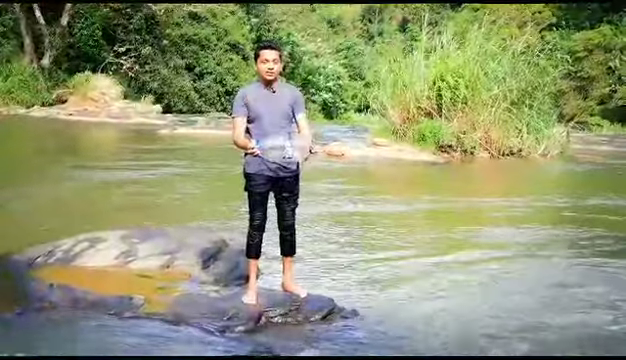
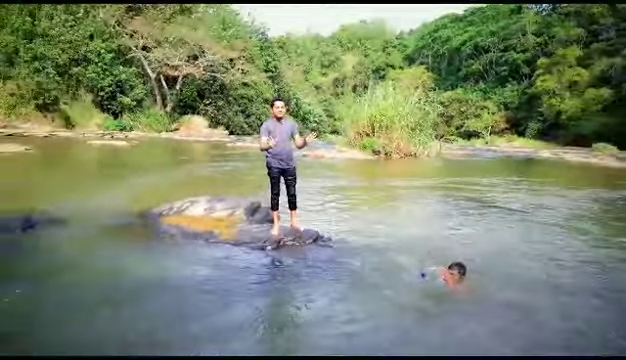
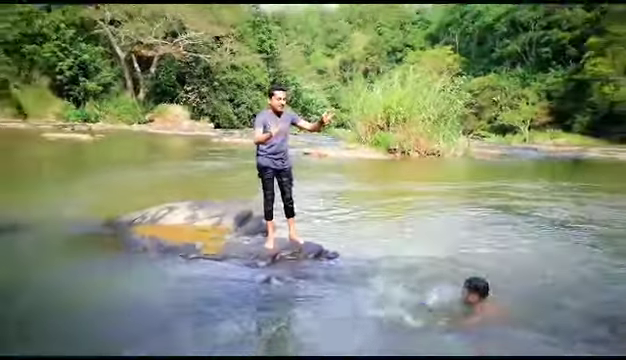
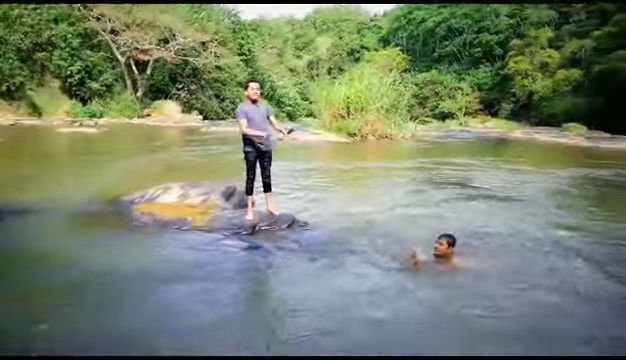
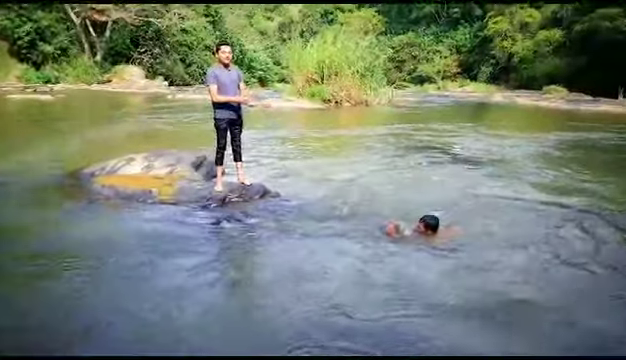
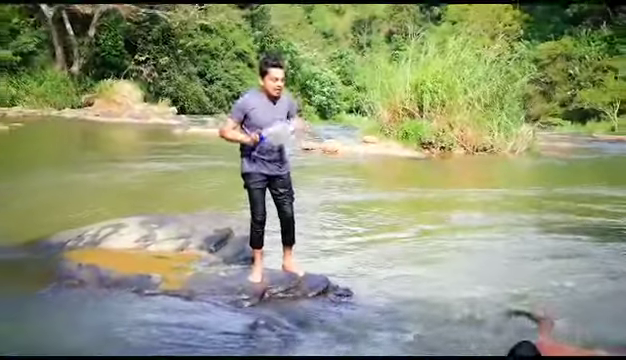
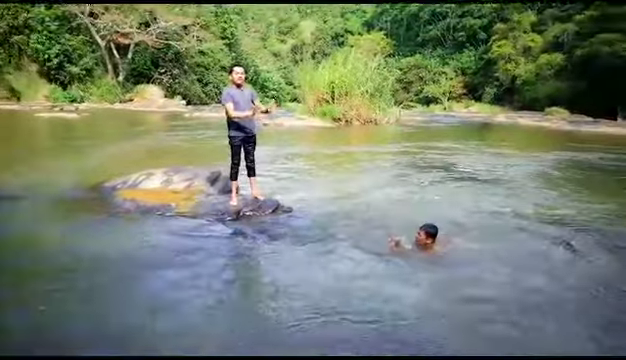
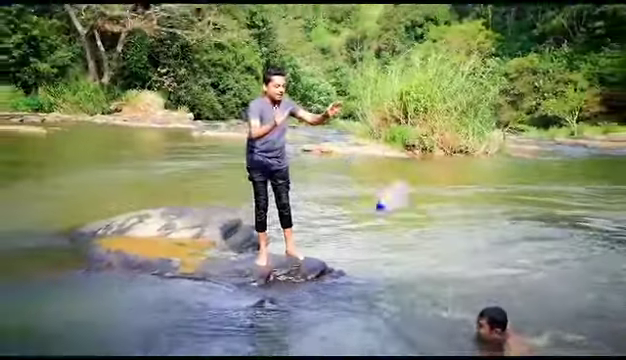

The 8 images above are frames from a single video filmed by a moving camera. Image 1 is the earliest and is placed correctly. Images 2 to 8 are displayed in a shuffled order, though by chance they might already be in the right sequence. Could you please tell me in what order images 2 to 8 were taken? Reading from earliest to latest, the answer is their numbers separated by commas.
6, 8, 3, 2, 4, 7, 5
